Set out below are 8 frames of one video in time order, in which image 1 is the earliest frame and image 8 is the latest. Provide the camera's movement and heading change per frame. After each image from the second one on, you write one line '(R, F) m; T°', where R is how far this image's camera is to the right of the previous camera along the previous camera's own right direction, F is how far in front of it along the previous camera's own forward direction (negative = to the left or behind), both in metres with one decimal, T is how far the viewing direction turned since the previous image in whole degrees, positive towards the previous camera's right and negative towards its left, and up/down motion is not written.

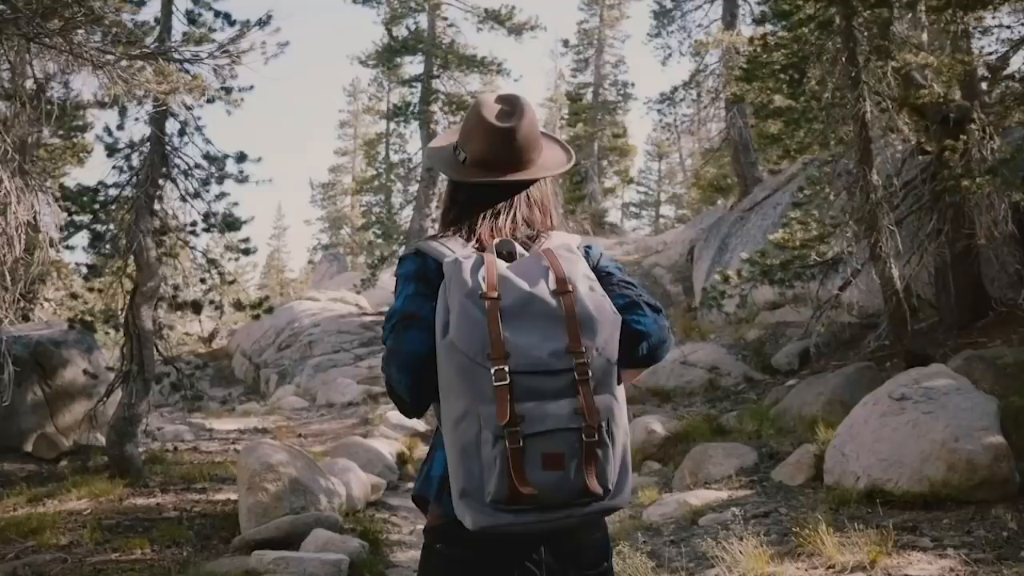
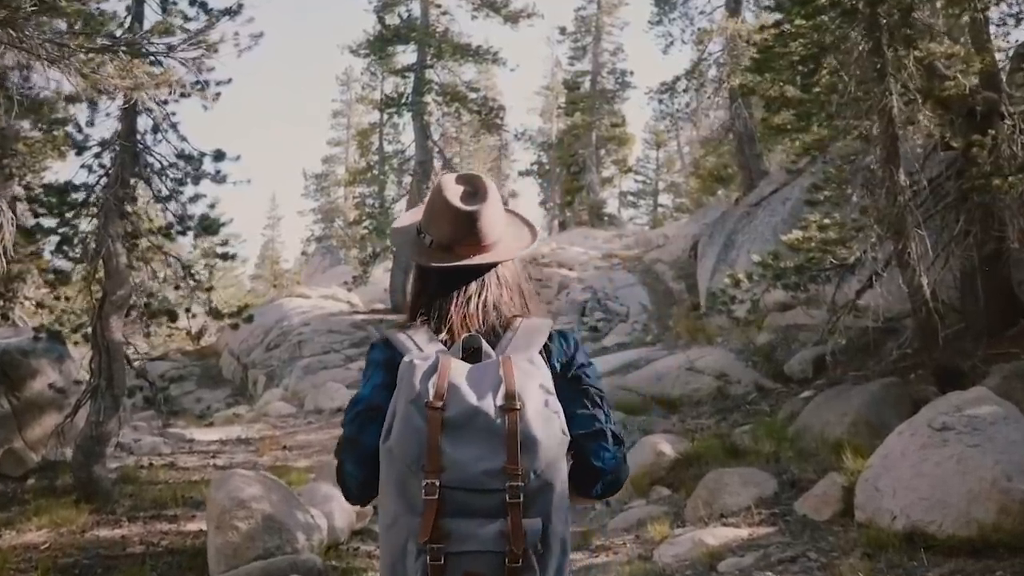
(0.0, +0.7) m; 0°
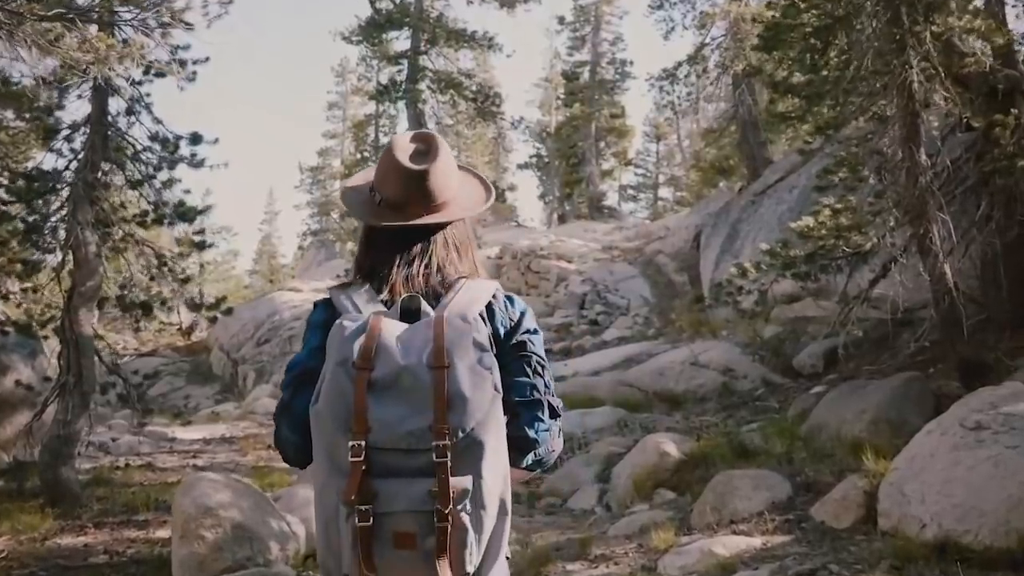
(+0.1, +0.6) m; 0°
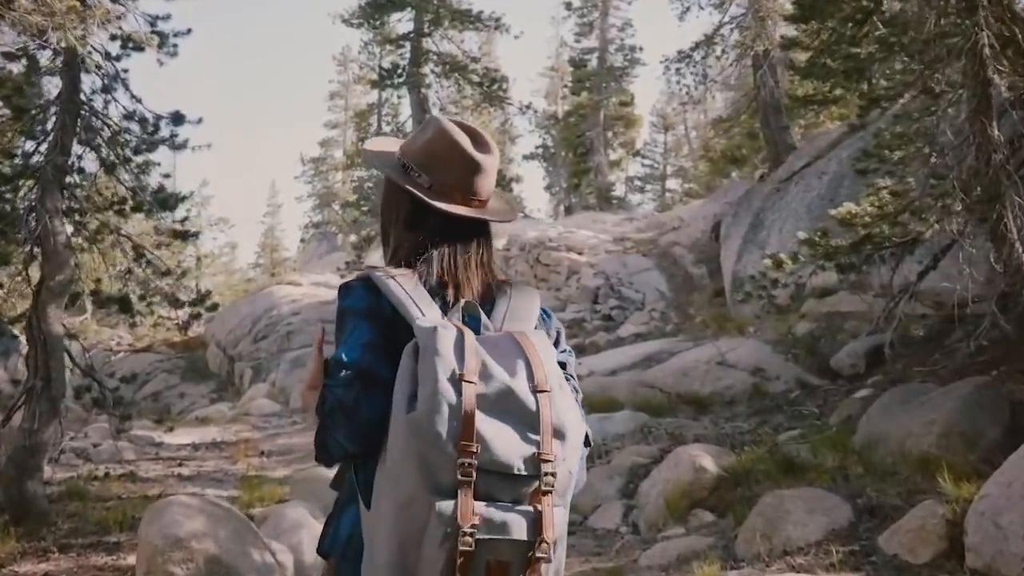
(-0.1, +0.9) m; 0°
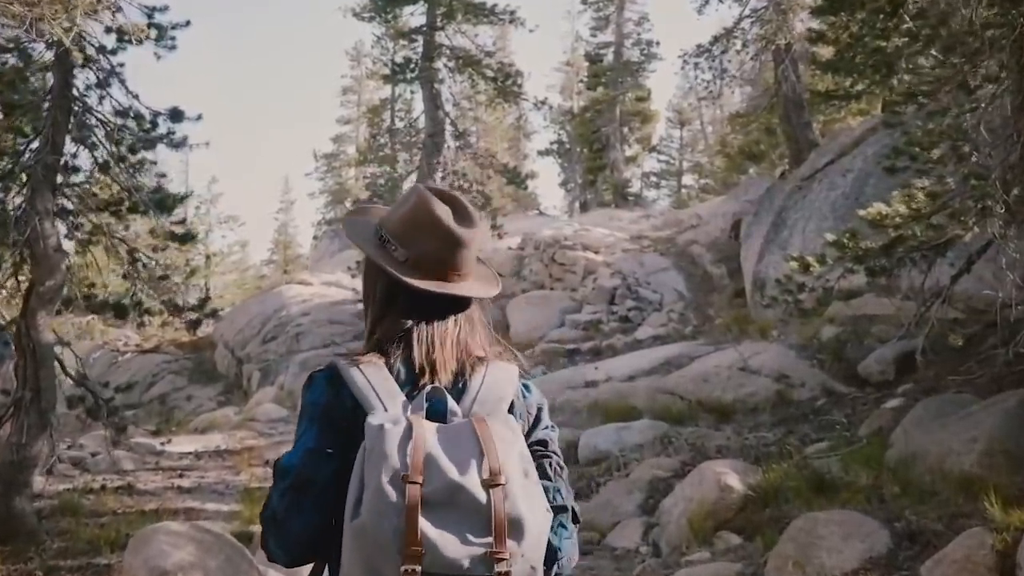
(0.0, +0.4) m; -1°
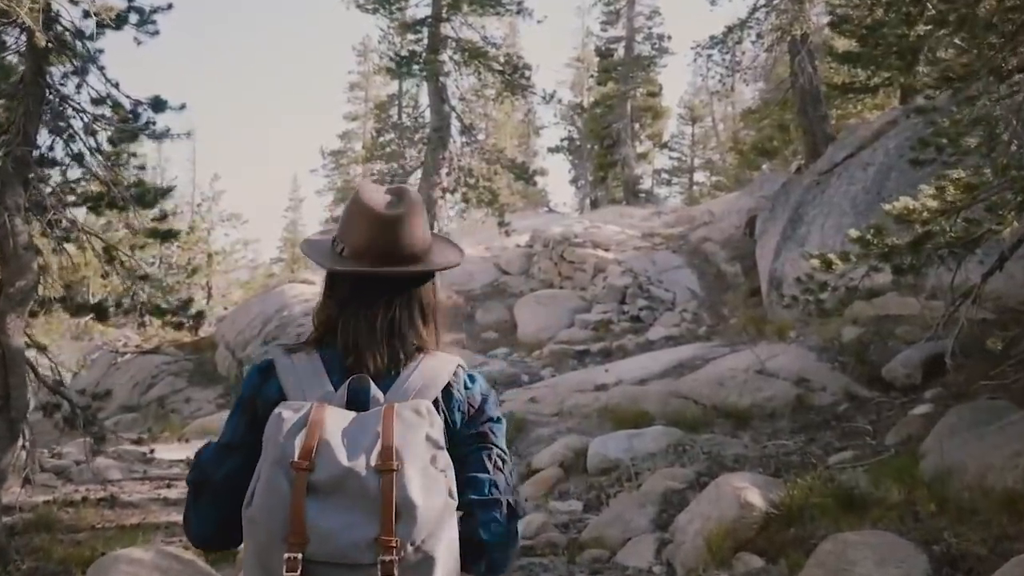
(+0.1, +0.5) m; -1°
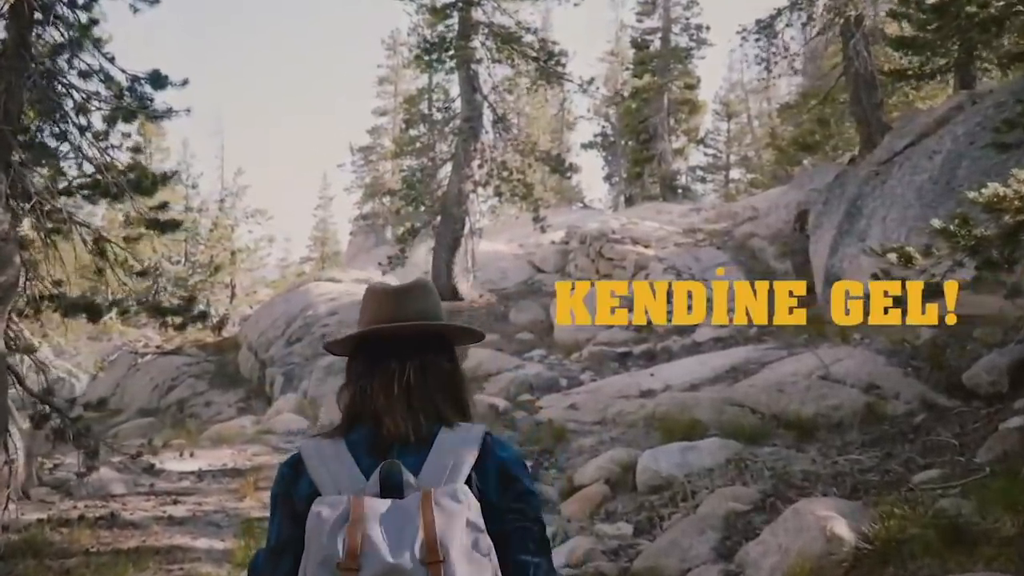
(-0.1, +0.9) m; -2°
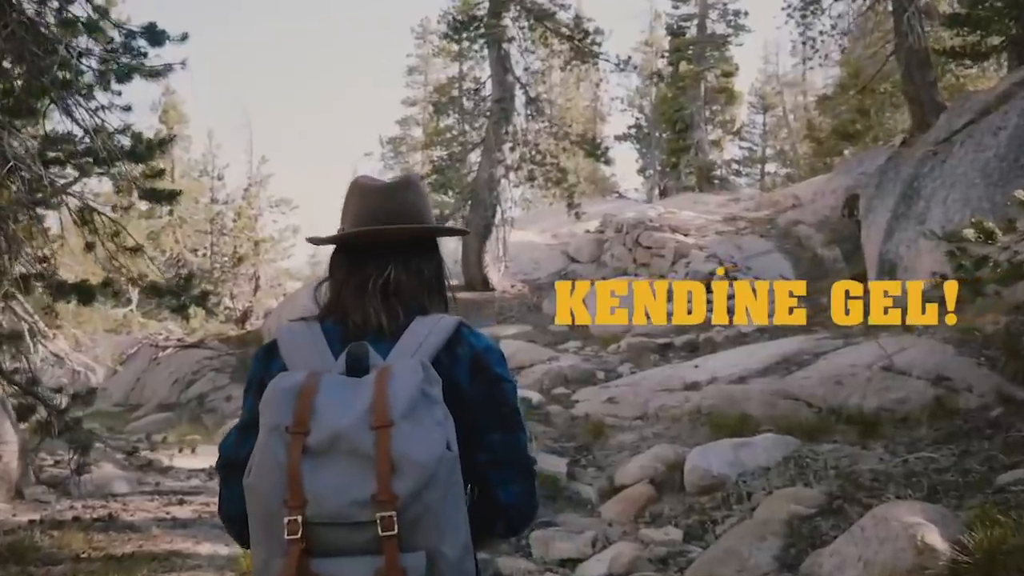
(0.0, +0.7) m; -2°
